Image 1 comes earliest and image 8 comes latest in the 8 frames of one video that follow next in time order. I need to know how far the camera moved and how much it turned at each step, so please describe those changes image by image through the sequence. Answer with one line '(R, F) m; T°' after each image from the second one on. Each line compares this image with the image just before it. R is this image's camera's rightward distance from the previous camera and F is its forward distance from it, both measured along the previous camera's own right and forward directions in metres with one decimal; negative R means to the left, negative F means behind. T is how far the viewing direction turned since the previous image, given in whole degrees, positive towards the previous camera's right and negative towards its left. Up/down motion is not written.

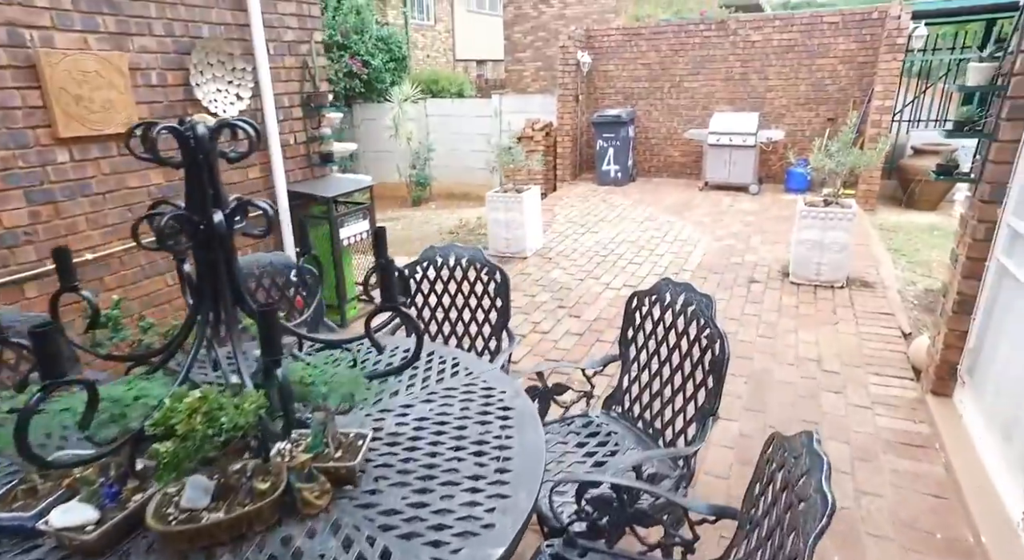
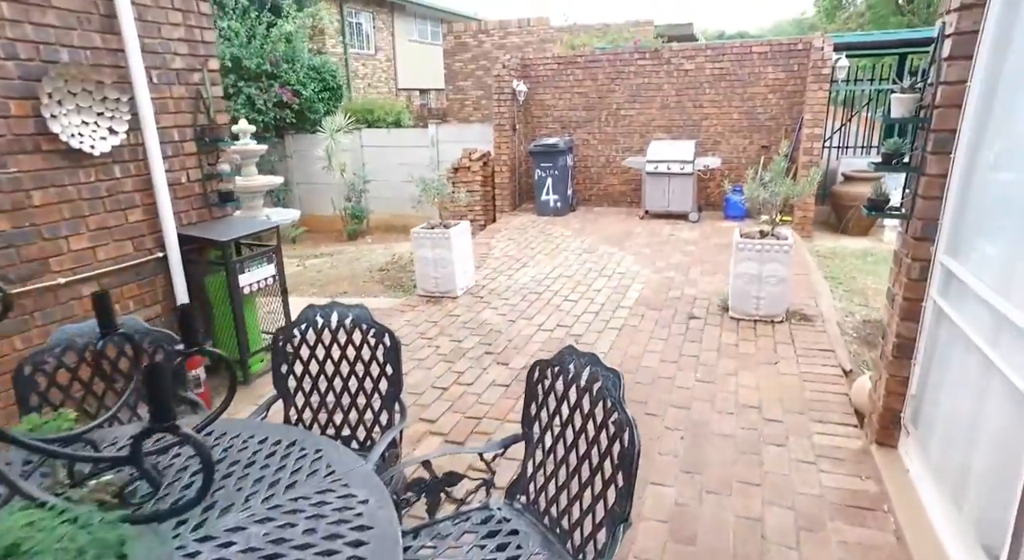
(+0.2, +0.3) m; +4°
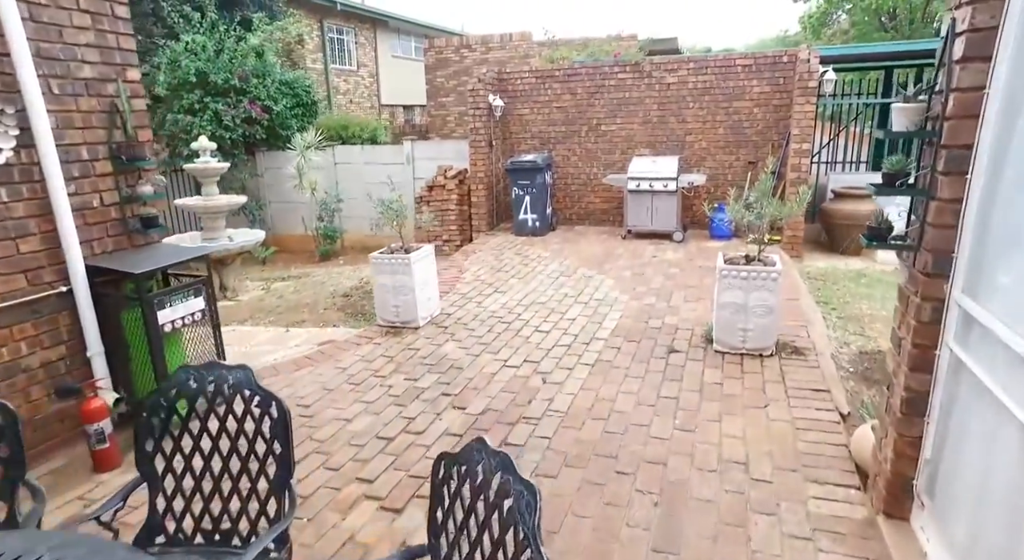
(+0.2, +0.4) m; +1°
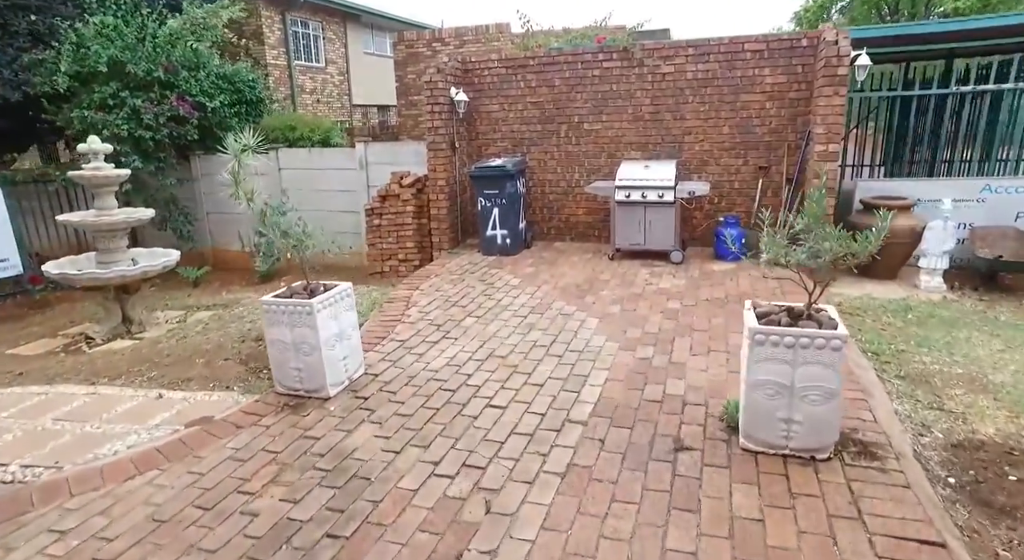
(+0.3, +1.3) m; +1°
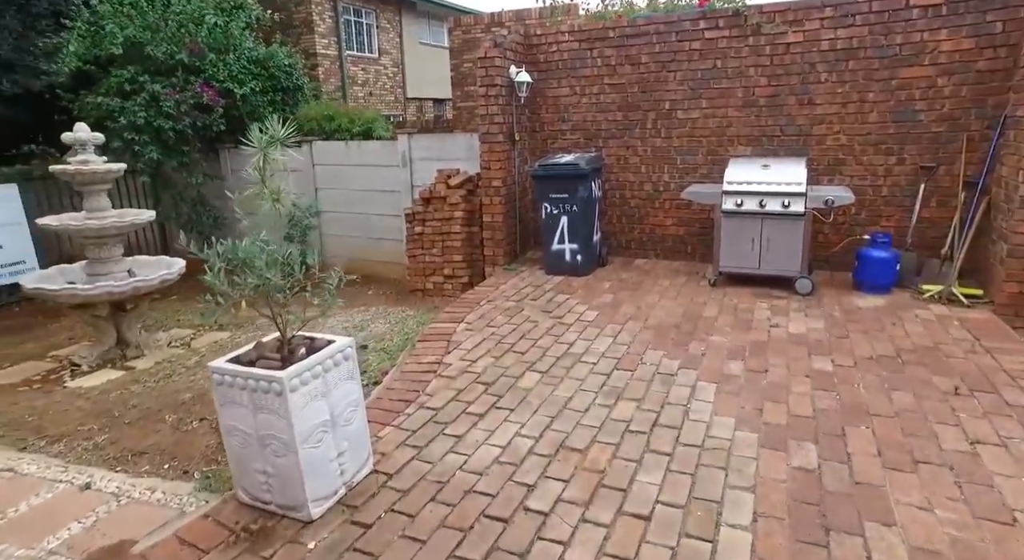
(-0.1, +1.4) m; -5°
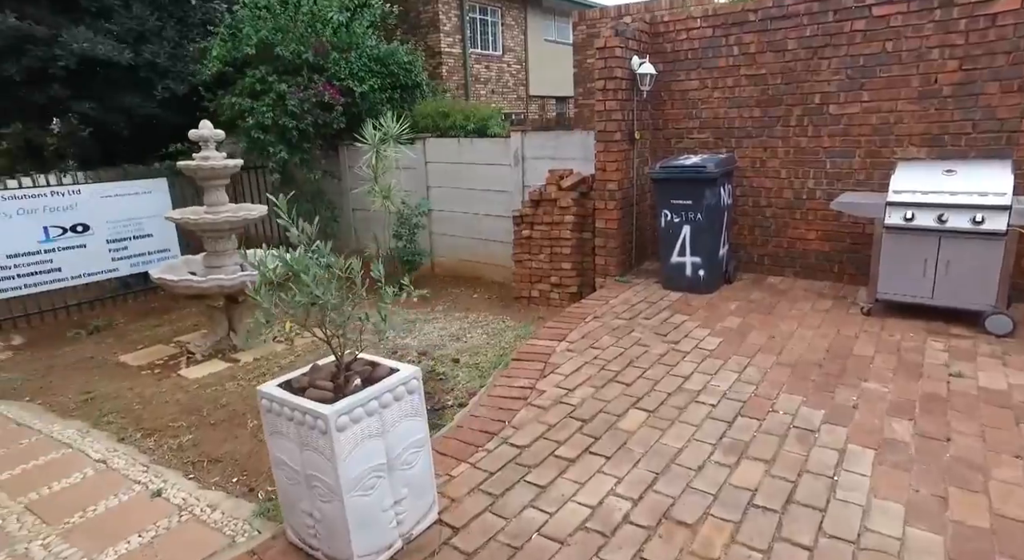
(+0.1, +0.5) m; -11°
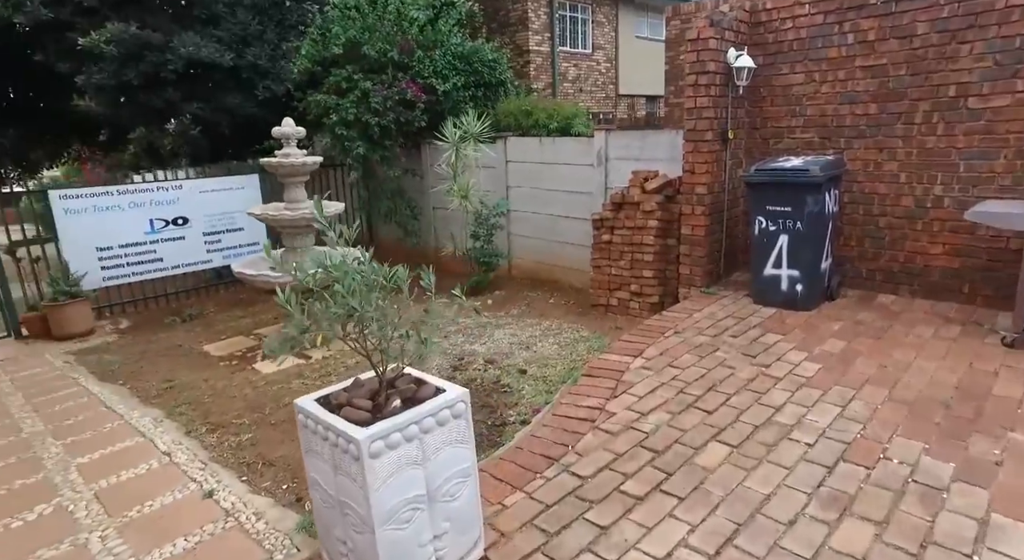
(+0.1, +0.2) m; -8°
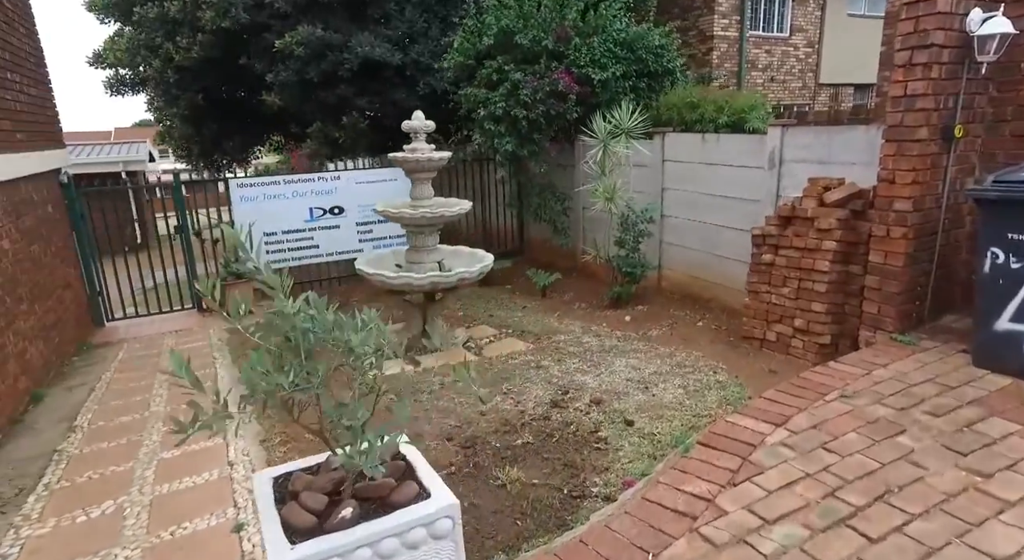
(+0.3, +0.7) m; -16°
